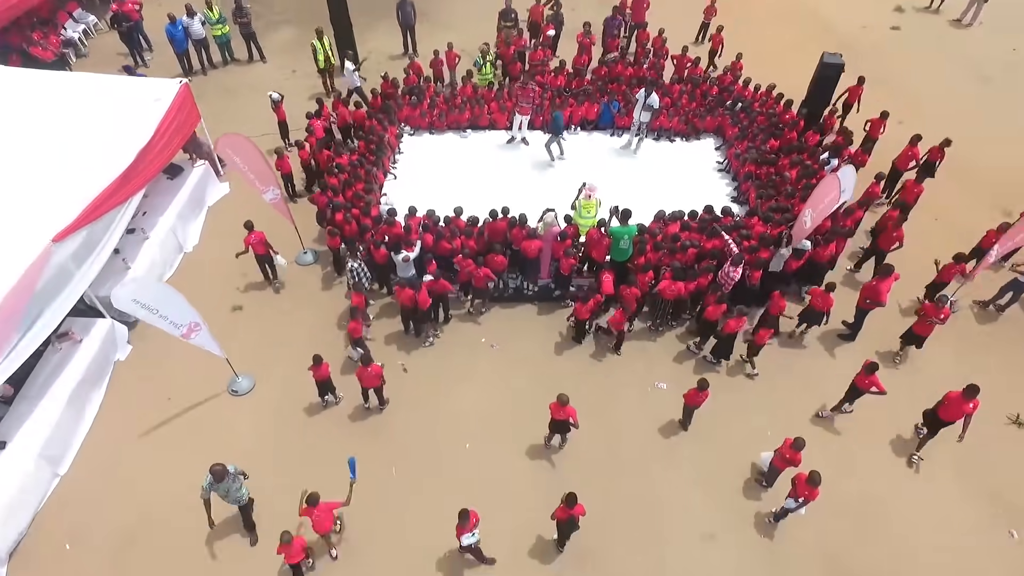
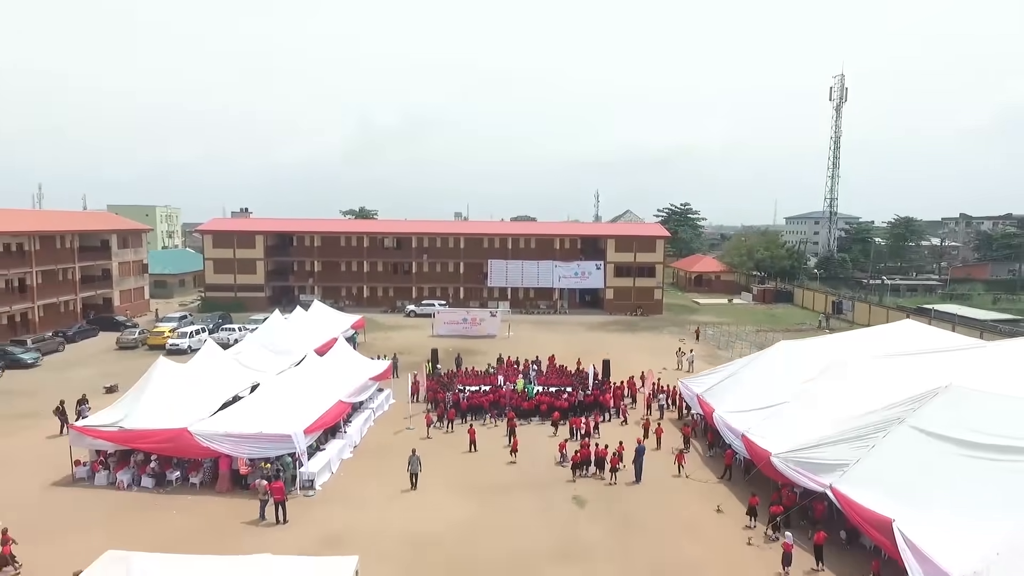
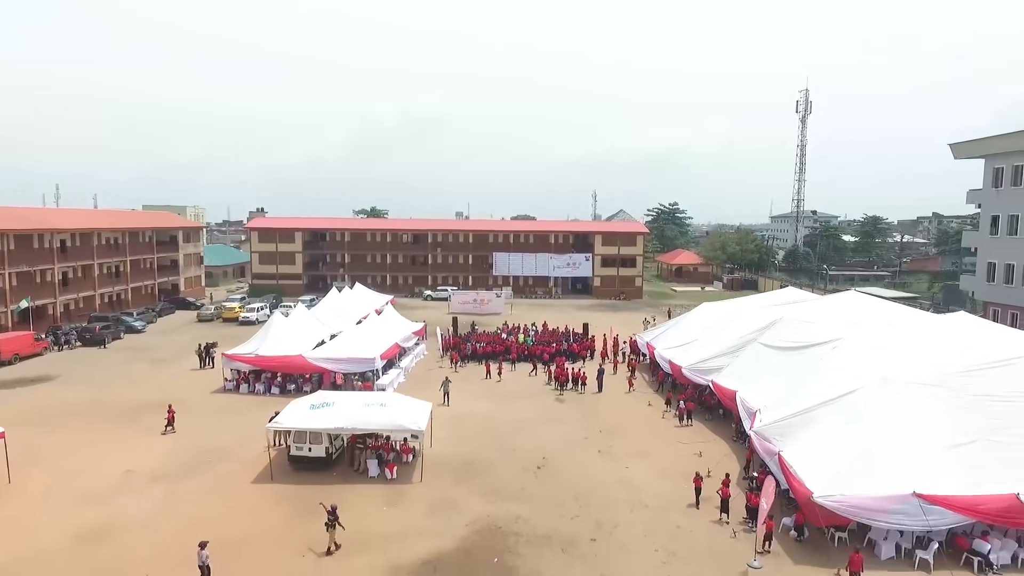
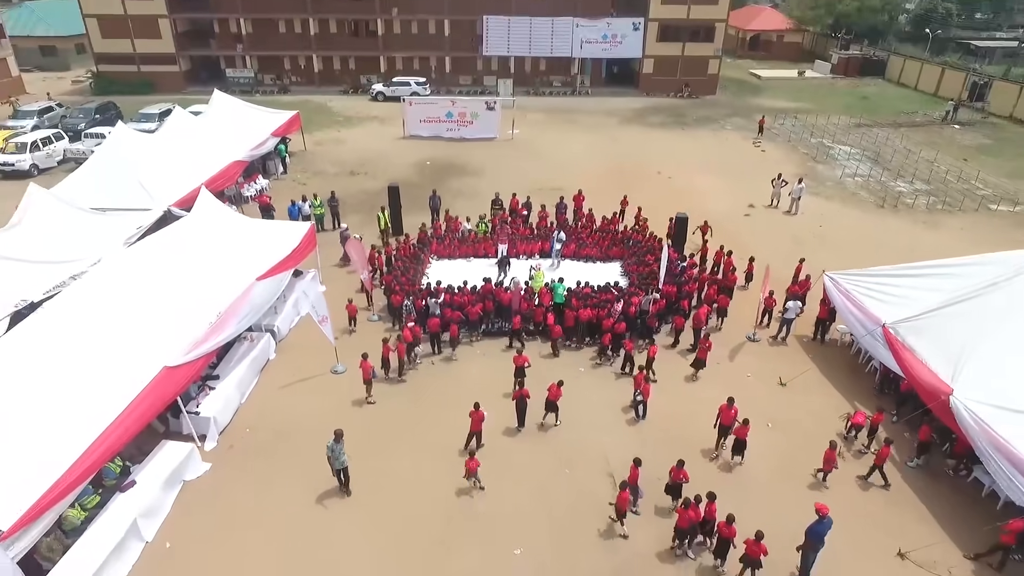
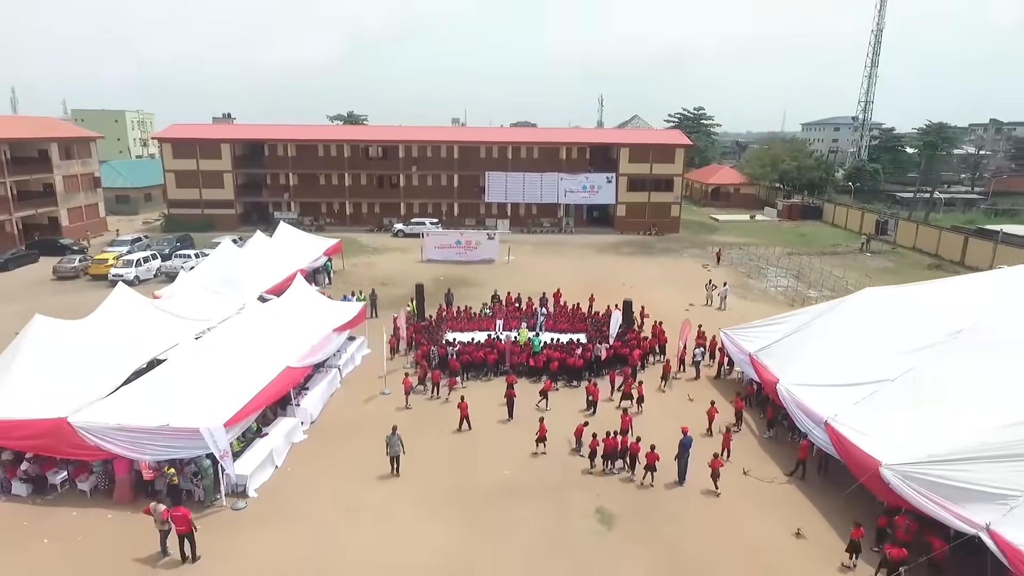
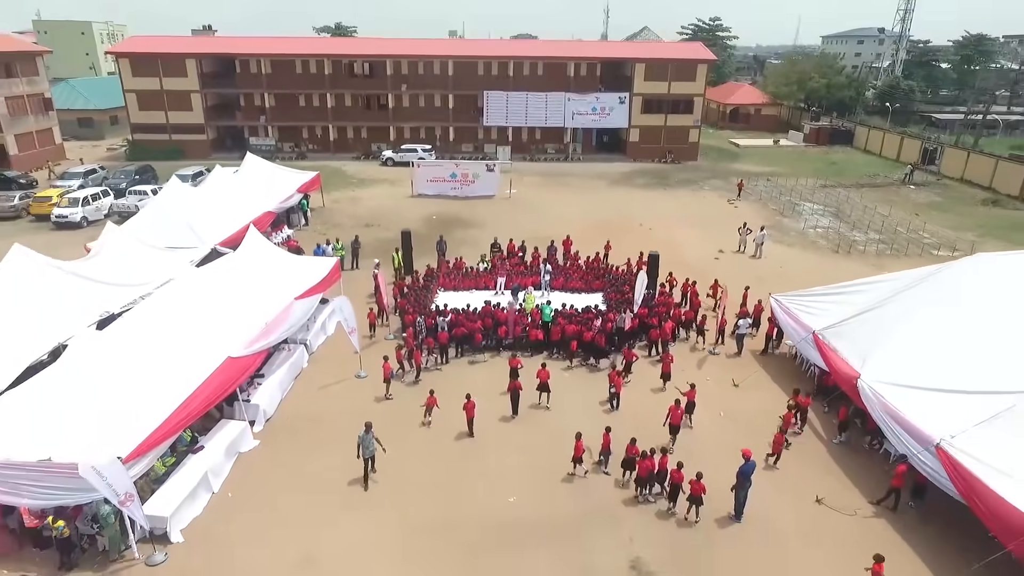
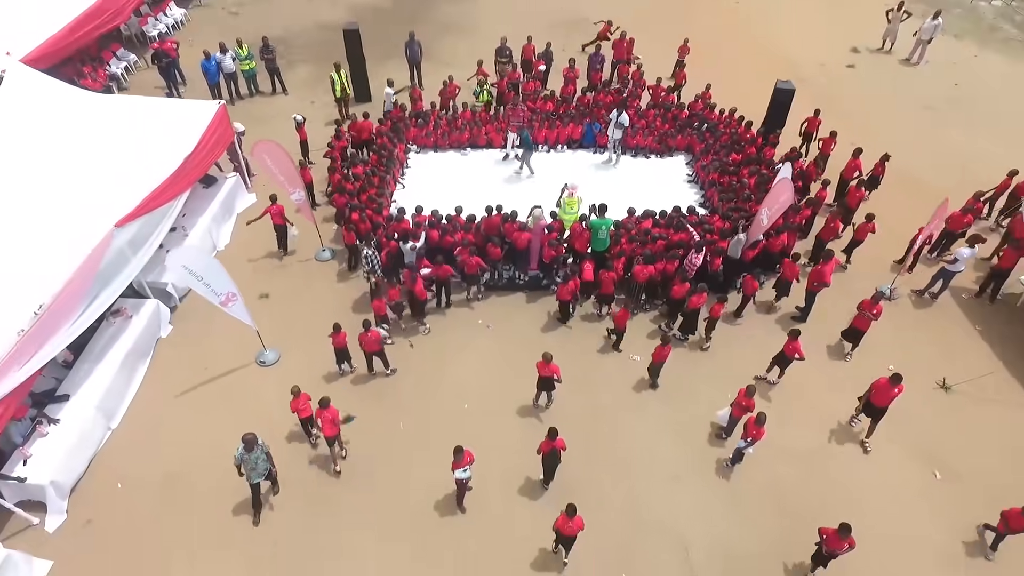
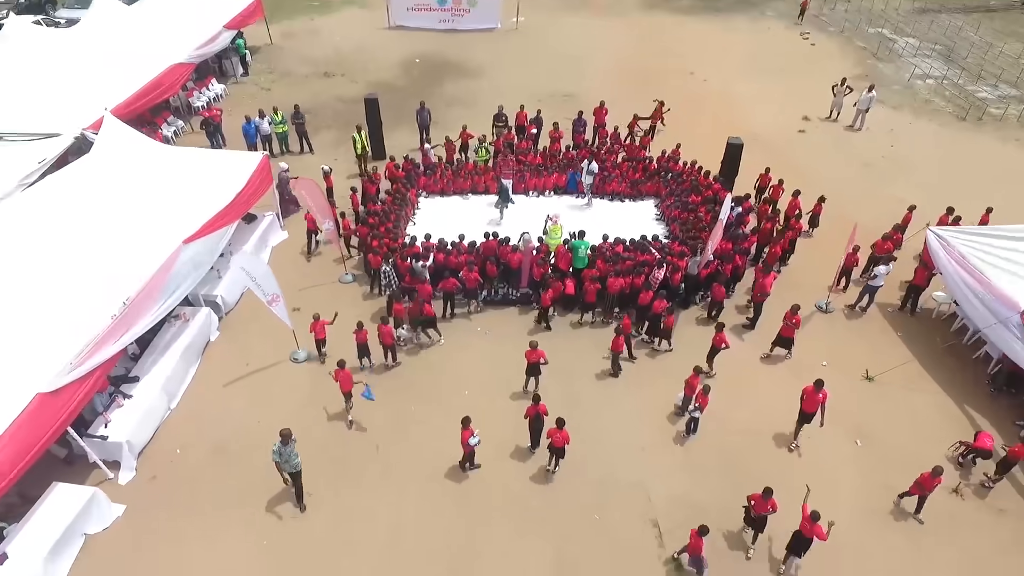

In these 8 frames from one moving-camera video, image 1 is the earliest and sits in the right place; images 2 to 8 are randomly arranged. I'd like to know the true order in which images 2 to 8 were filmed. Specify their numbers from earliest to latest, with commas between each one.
7, 8, 4, 6, 5, 2, 3
